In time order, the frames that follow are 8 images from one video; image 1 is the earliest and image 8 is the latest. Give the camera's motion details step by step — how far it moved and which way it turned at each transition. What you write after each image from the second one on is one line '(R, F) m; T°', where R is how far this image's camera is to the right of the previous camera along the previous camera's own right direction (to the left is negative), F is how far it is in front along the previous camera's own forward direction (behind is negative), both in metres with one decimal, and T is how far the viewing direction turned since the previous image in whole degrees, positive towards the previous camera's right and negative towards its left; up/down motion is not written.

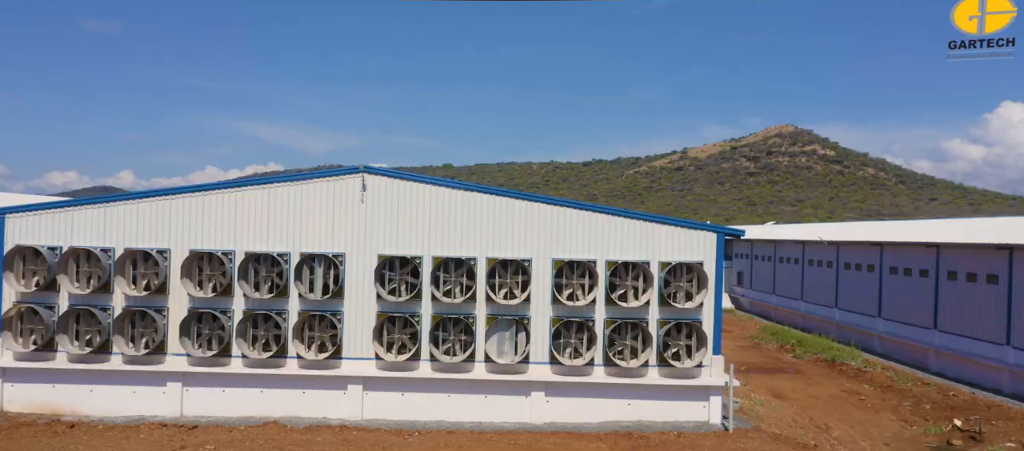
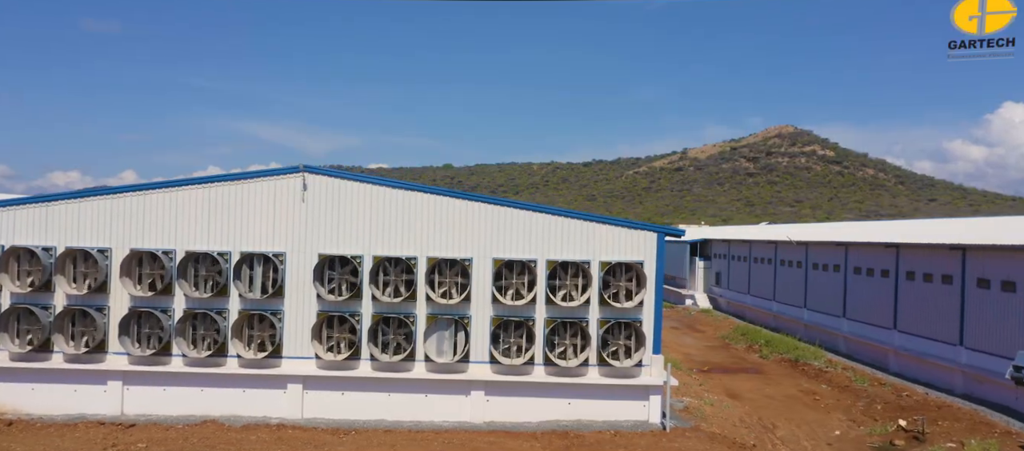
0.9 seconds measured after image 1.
(+1.2, 0.0) m; 0°
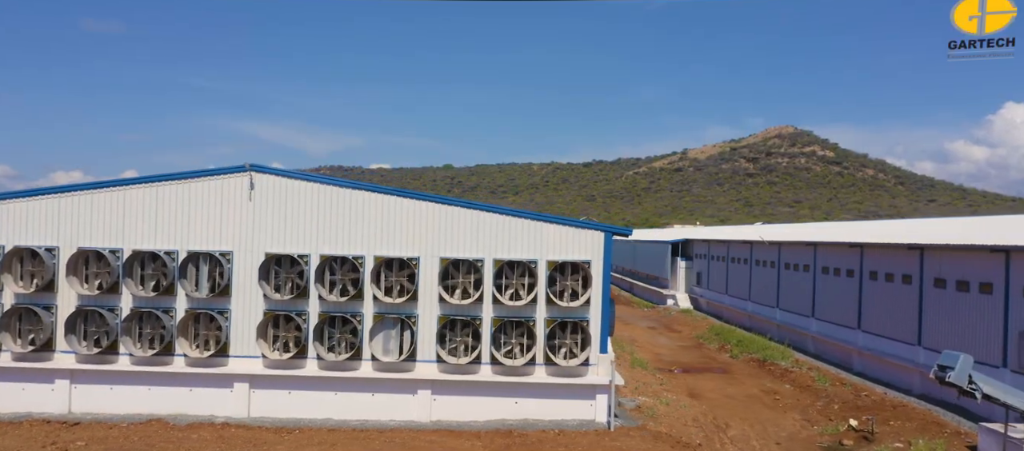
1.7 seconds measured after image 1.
(+1.0, 0.0) m; 0°
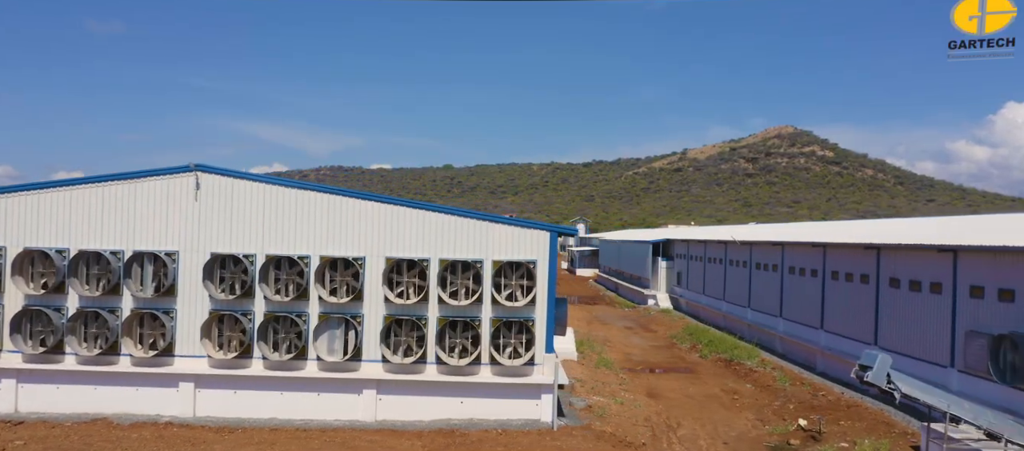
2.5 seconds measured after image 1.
(+1.1, 0.0) m; 0°
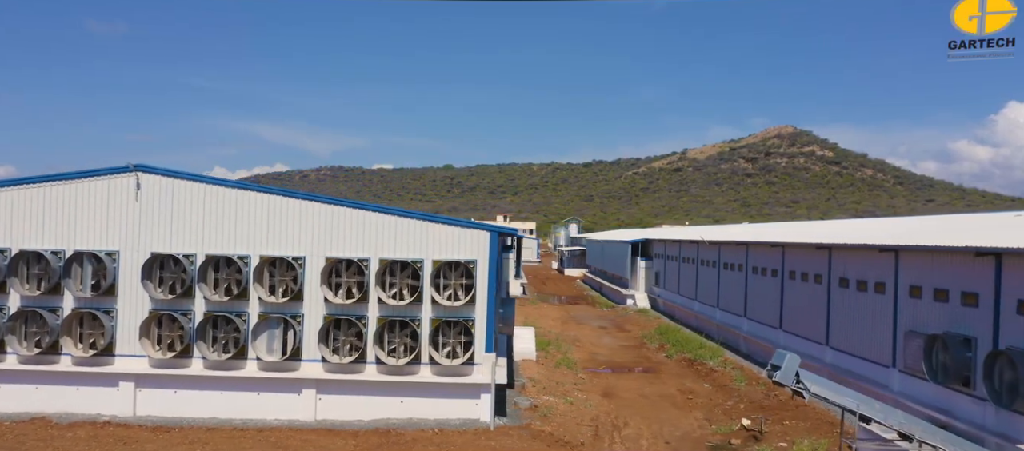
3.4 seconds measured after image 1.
(+1.2, 0.0) m; 0°
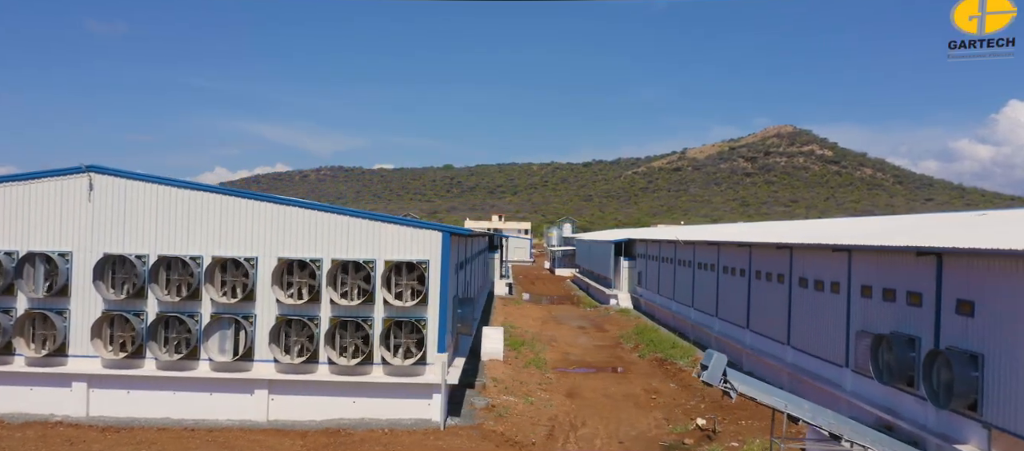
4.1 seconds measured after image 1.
(+0.9, 0.0) m; 0°
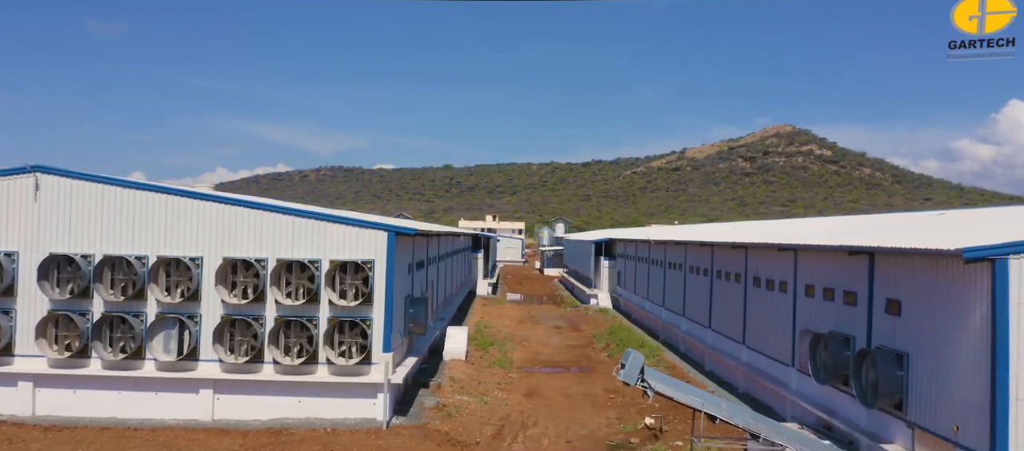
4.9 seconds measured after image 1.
(+1.1, 0.0) m; 0°
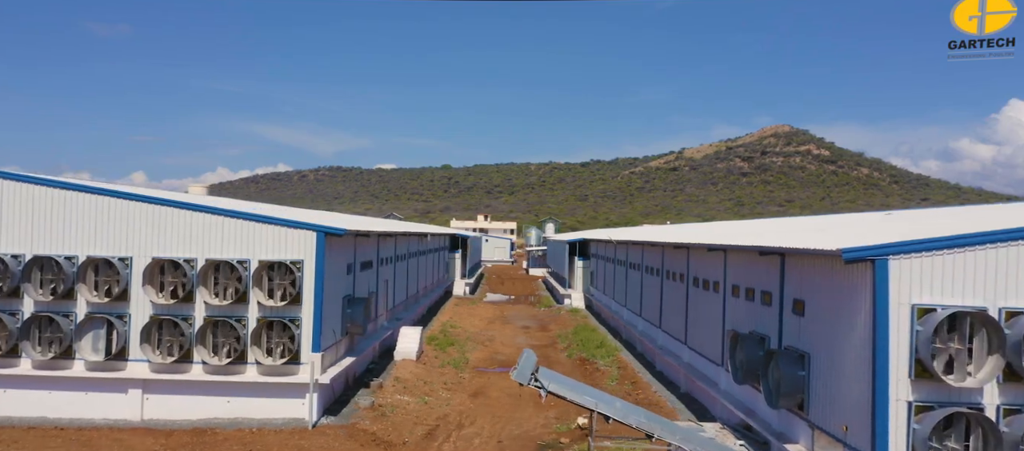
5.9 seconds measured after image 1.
(+1.4, -0.1) m; 0°
